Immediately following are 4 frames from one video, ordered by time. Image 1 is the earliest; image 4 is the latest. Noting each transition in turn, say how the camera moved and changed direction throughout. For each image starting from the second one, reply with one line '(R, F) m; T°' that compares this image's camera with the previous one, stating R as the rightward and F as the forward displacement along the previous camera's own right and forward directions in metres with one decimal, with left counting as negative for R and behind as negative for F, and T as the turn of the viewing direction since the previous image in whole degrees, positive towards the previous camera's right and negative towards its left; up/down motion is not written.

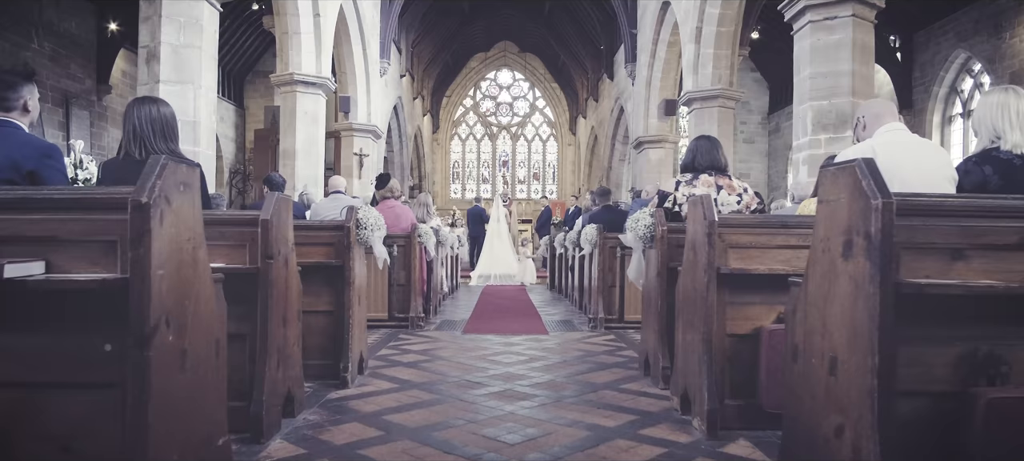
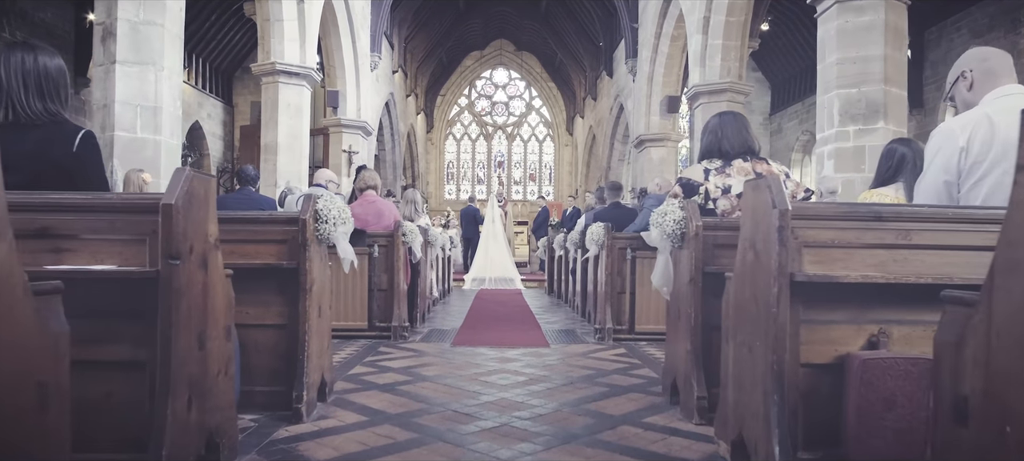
(0.0, +0.8) m; 0°
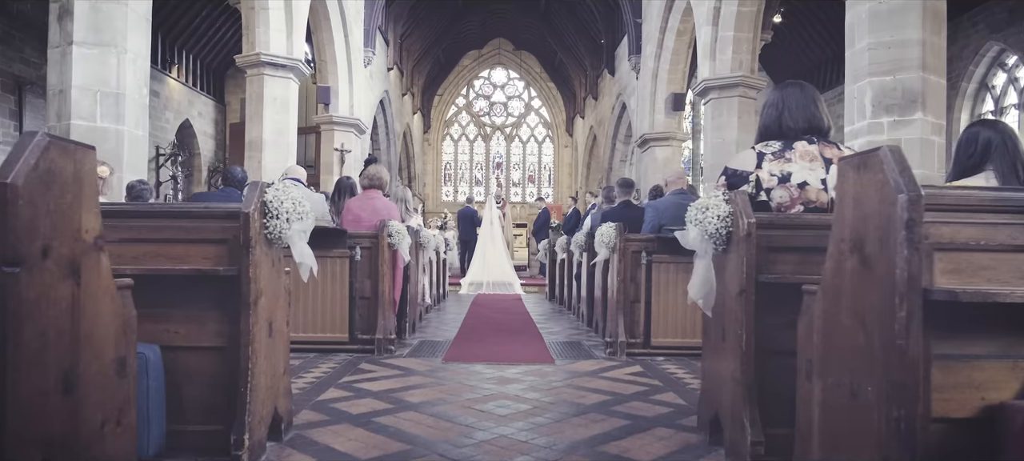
(0.0, +0.7) m; 0°
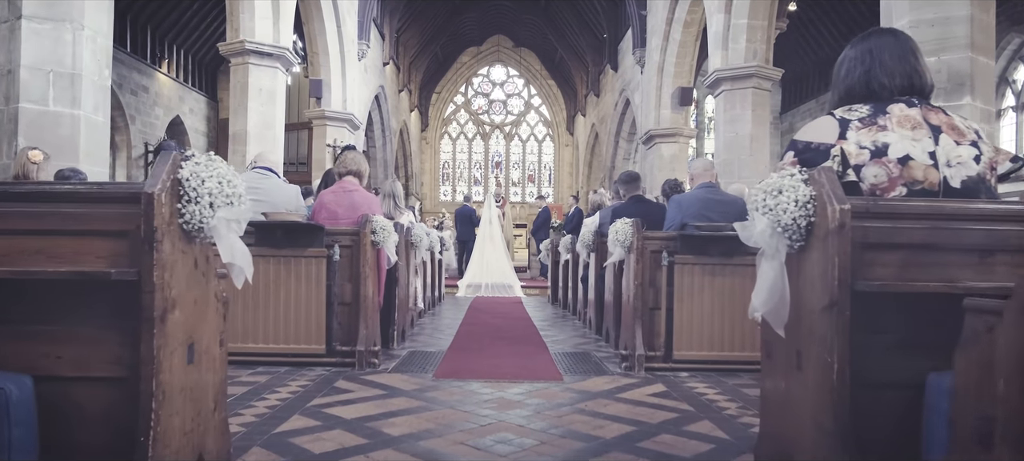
(0.0, +0.7) m; 0°
